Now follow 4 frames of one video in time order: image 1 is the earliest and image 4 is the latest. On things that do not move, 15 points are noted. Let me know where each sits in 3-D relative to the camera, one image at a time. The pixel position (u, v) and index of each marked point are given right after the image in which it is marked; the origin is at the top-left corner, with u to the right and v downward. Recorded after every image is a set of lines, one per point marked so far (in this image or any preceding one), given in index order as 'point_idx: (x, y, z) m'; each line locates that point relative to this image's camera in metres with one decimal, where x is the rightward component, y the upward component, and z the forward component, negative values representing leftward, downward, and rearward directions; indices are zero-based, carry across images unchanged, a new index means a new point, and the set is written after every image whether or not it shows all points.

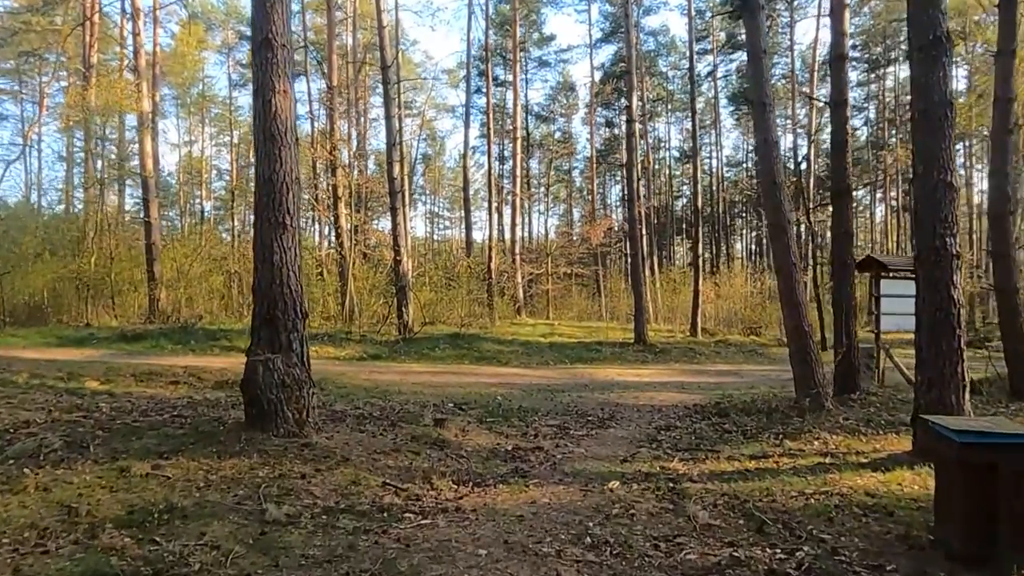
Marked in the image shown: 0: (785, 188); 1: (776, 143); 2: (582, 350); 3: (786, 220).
0: (+3.3, +1.2, +8.1) m
1: (+3.2, +1.8, +8.1) m
2: (+1.7, -1.5, +16.0) m
3: (+3.3, +0.8, +8.0) m
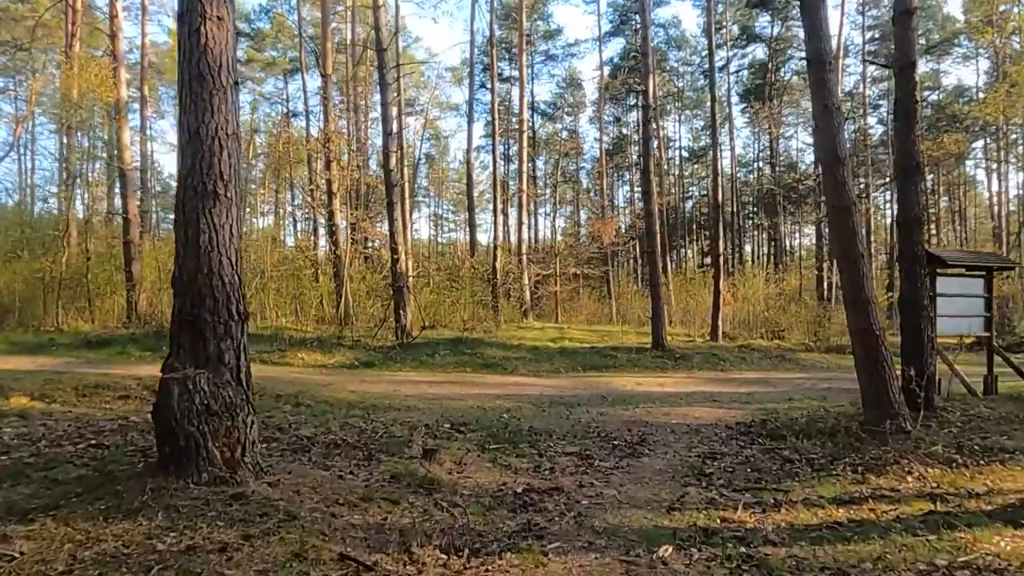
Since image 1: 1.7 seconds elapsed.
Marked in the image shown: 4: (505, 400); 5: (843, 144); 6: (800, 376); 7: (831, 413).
0: (+3.4, +1.3, +6.7) m
1: (+3.3, +1.8, +6.7) m
2: (+1.9, -1.5, +14.6) m
3: (+3.4, +0.9, +6.6) m
4: (-0.1, -1.6, +9.5) m
5: (+3.3, +1.5, +6.7) m
6: (+6.1, -1.9, +14.0) m
7: (+3.9, -1.5, +8.1) m
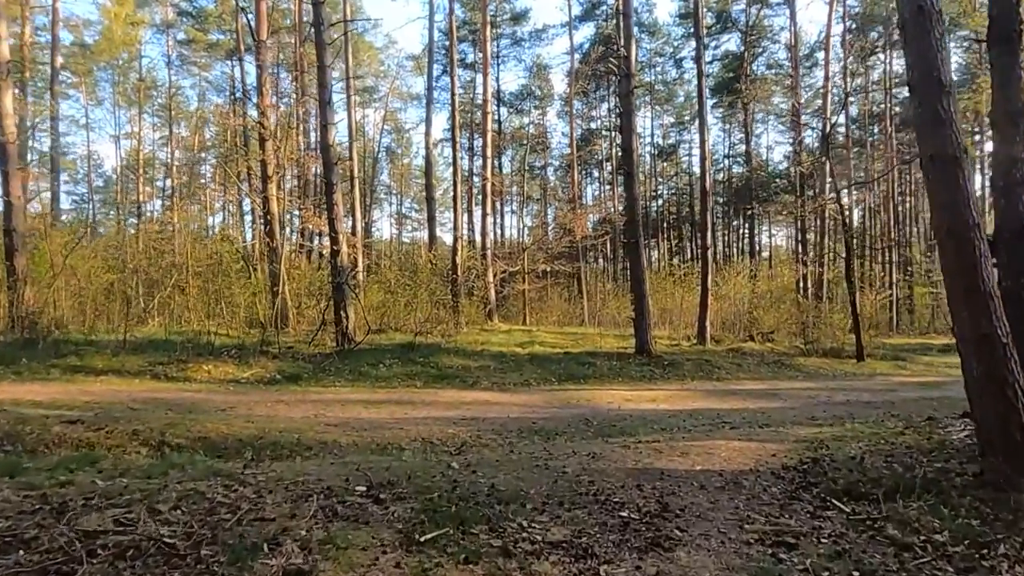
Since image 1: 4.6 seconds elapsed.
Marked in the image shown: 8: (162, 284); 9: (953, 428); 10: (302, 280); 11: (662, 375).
0: (+3.1, +1.3, +4.6) m
1: (+3.0, +1.9, +4.6) m
2: (+1.1, -1.4, +12.5) m
3: (+3.1, +1.0, +4.5) m
4: (-0.6, -1.5, +7.2) m
5: (+3.0, +1.6, +4.6) m
6: (+5.4, -1.8, +12.0) m
7: (+3.5, -1.4, +6.0) m
8: (-7.1, +0.1, +13.6) m
9: (+4.4, -1.4, +6.7) m
10: (-4.6, +0.2, +14.5) m
11: (+2.8, -1.6, +12.6) m
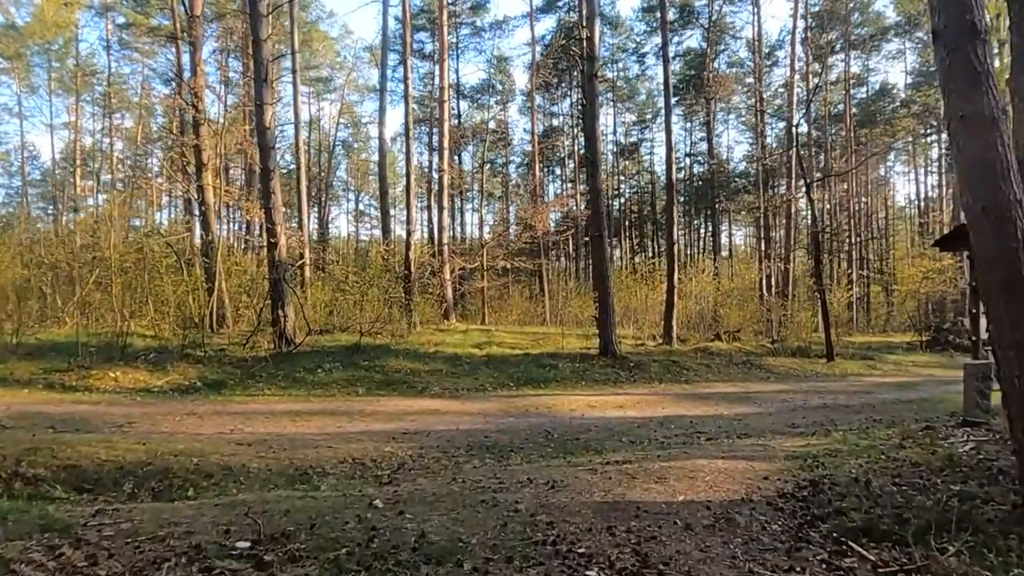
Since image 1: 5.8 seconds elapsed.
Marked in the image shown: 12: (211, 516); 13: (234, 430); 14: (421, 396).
0: (+2.7, +1.4, +3.8) m
1: (+2.6, +2.0, +3.8) m
2: (+0.4, -1.4, +11.5) m
3: (+2.7, +1.0, +3.7) m
4: (-1.1, -1.5, +6.1) m
5: (+2.7, +1.6, +3.8) m
6: (+4.6, -1.7, +11.3) m
7: (+3.1, -1.4, +5.2) m
8: (-7.9, +0.2, +12.2) m
9: (+4.0, -1.4, +6.0) m
10: (-5.5, +0.3, +13.2) m
11: (+2.0, -1.6, +11.7) m
12: (-1.6, -1.2, +3.5) m
13: (-2.7, -1.4, +6.5) m
14: (-1.2, -1.5, +9.3) m
